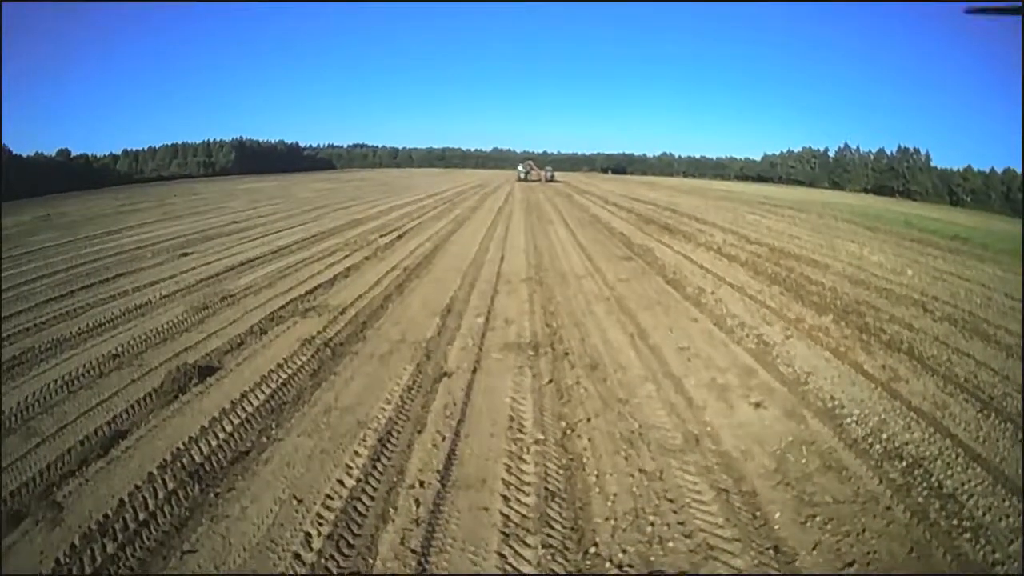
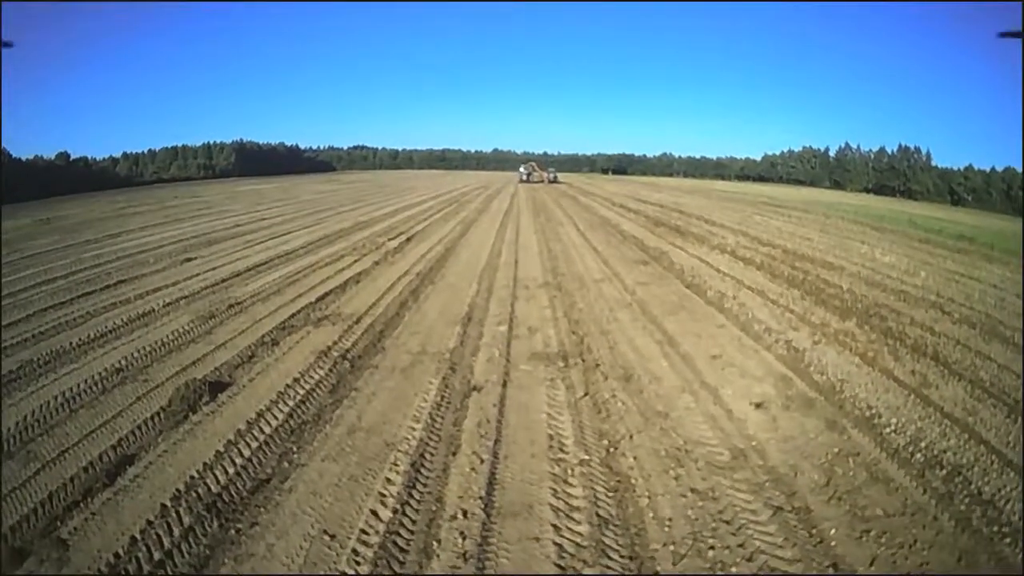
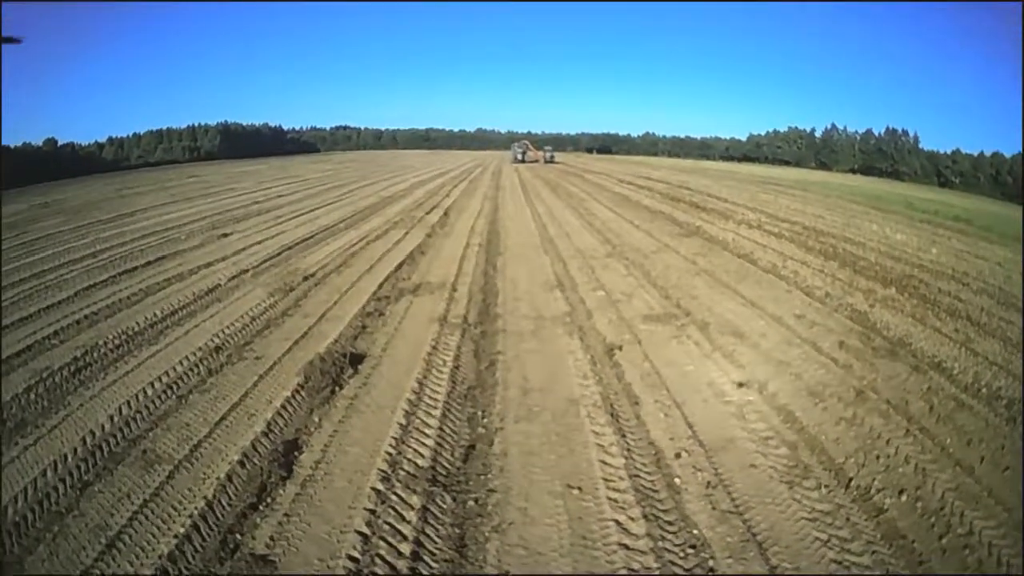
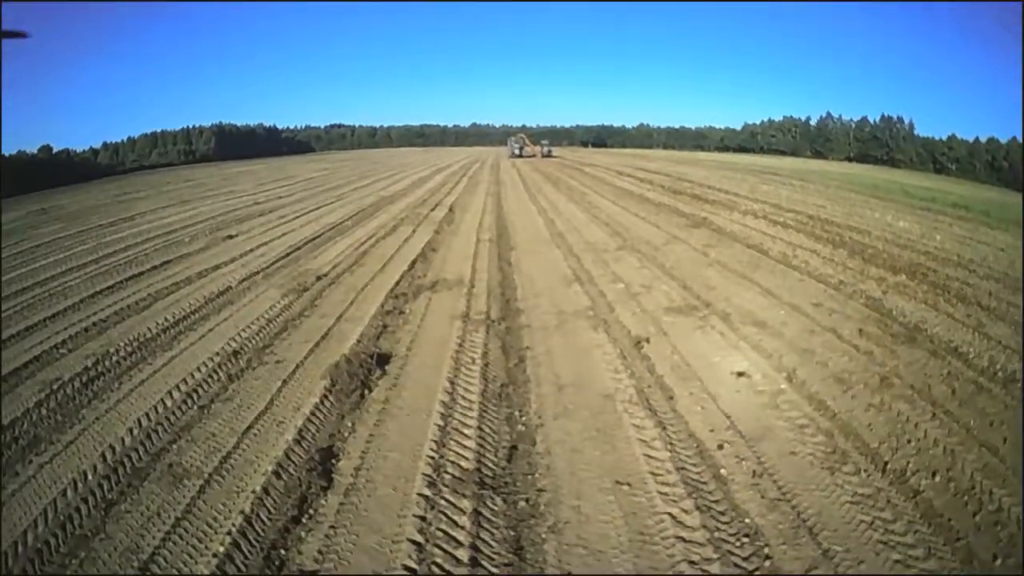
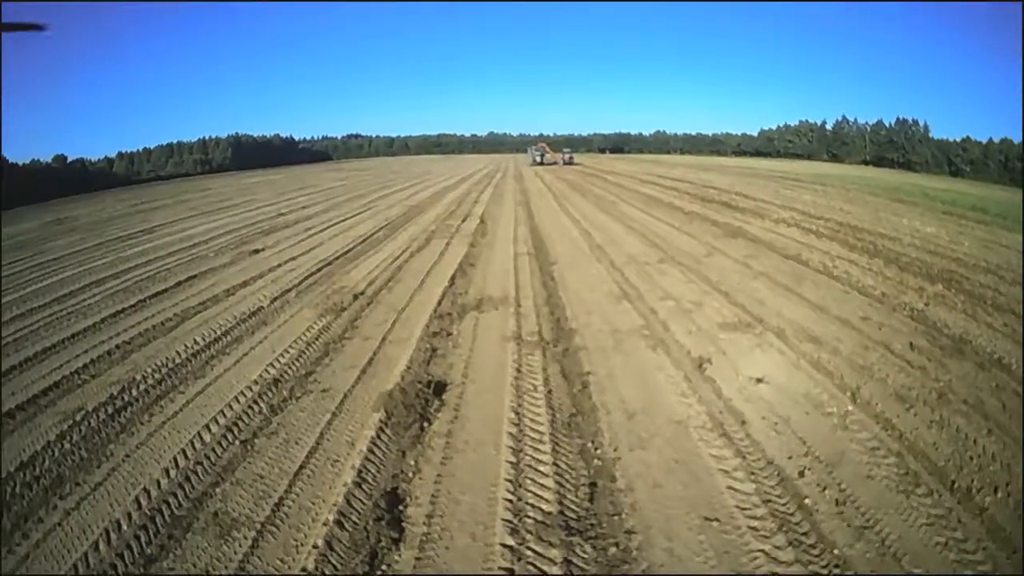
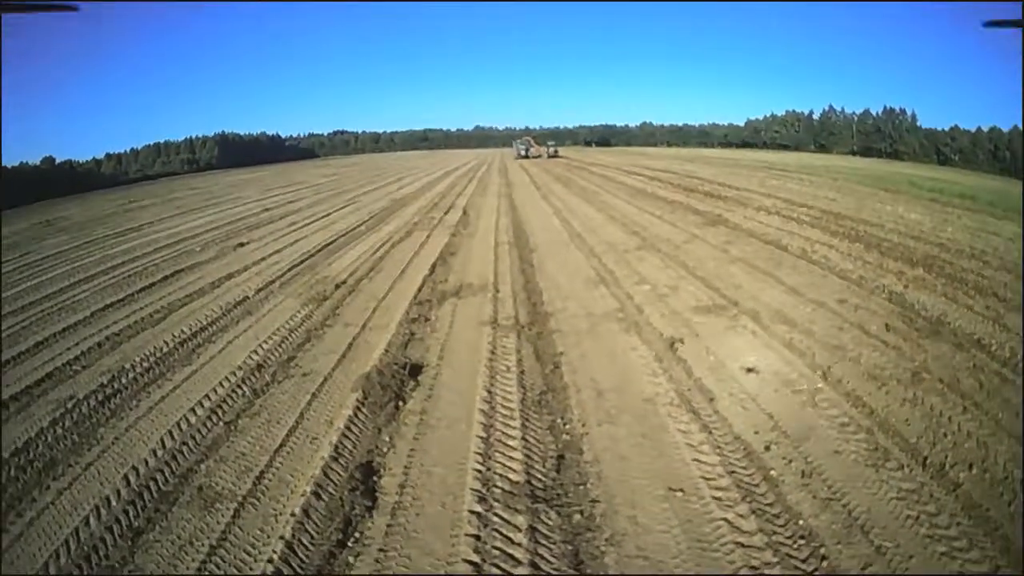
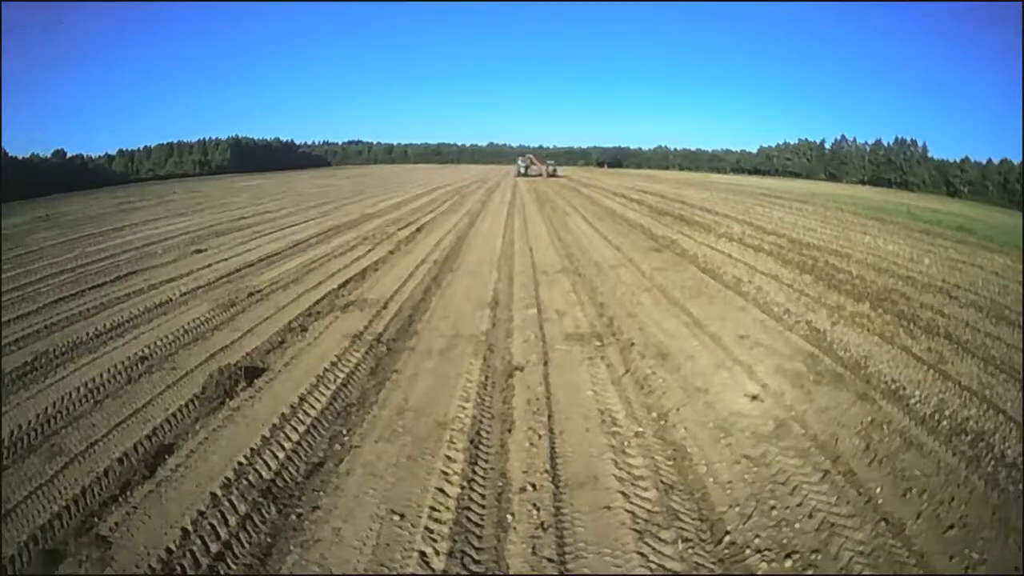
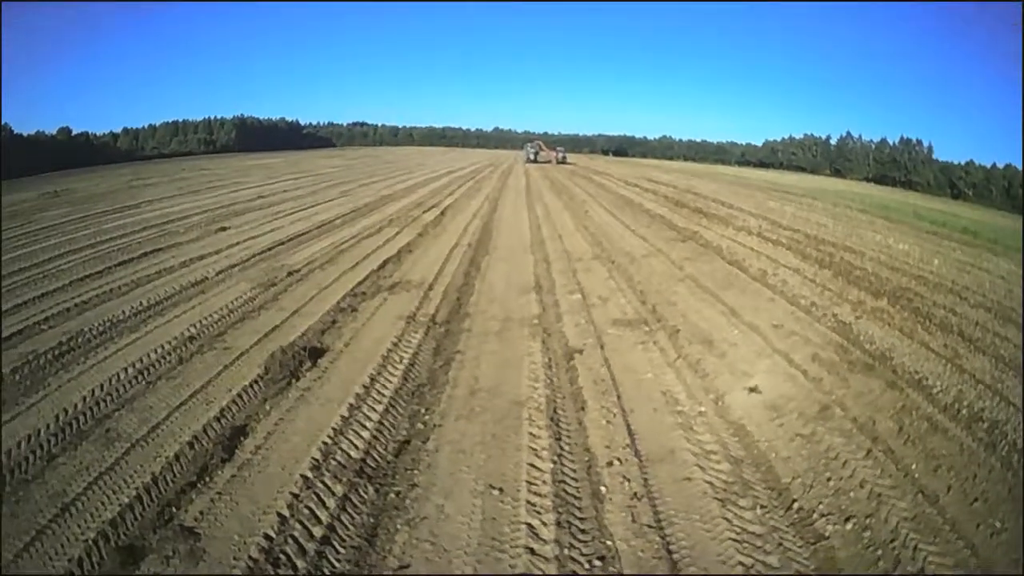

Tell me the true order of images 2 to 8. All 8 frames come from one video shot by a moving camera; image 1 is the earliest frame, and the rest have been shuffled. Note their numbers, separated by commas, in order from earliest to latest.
2, 7, 8, 3, 4, 6, 5
